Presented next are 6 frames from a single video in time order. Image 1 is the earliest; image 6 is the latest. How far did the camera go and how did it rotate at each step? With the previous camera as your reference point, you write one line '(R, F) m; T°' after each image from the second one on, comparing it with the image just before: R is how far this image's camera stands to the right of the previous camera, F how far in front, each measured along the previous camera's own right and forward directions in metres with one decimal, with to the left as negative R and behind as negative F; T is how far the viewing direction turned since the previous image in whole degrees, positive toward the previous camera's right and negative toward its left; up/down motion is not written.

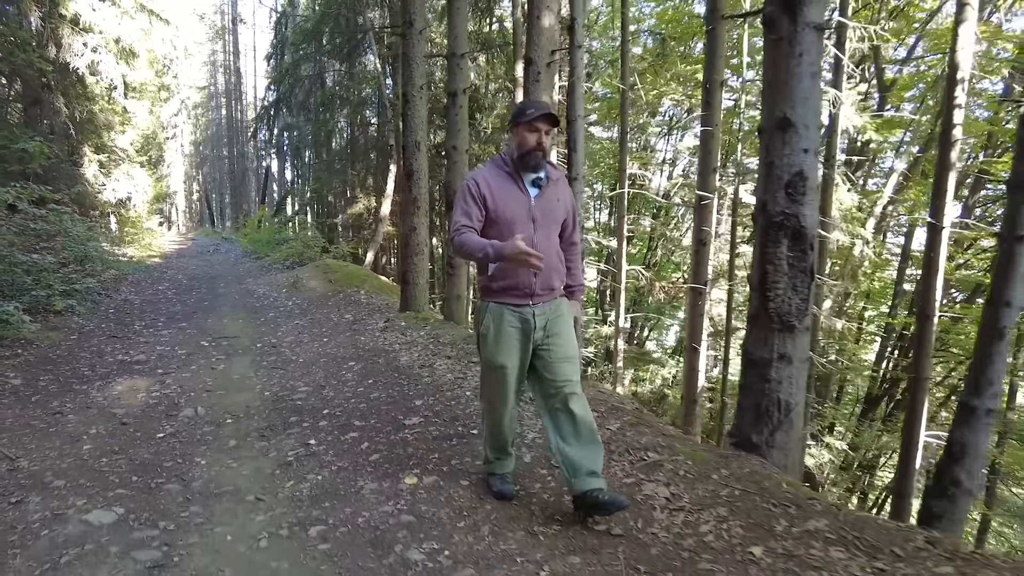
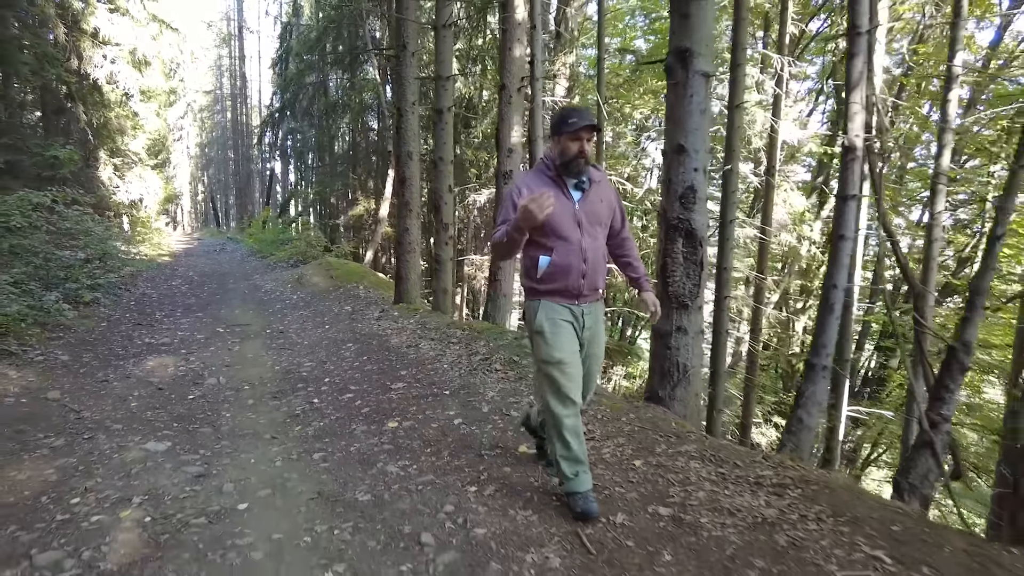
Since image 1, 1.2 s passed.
(+0.3, -1.0) m; 0°
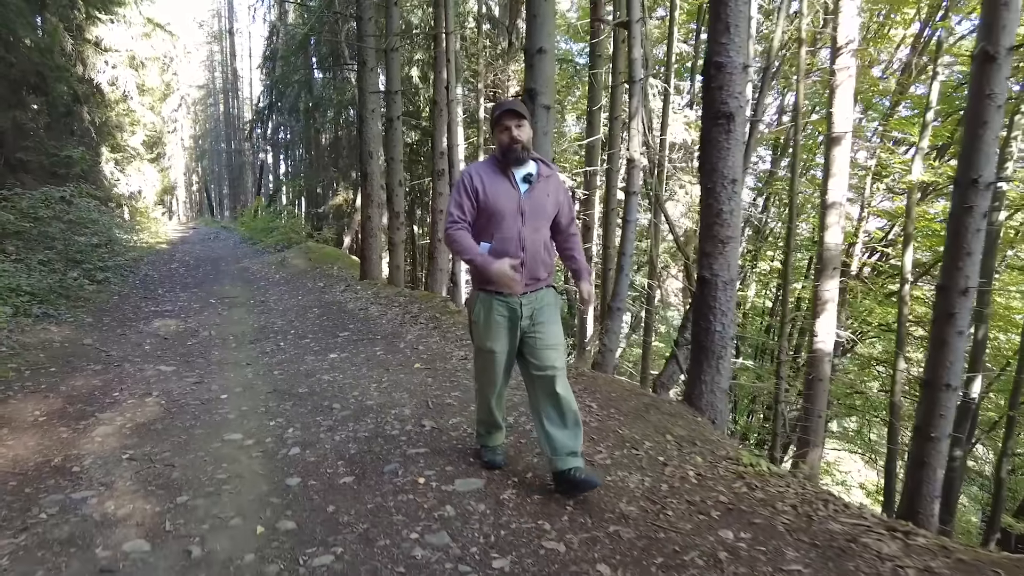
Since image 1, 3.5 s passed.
(+1.0, -1.9) m; 0°
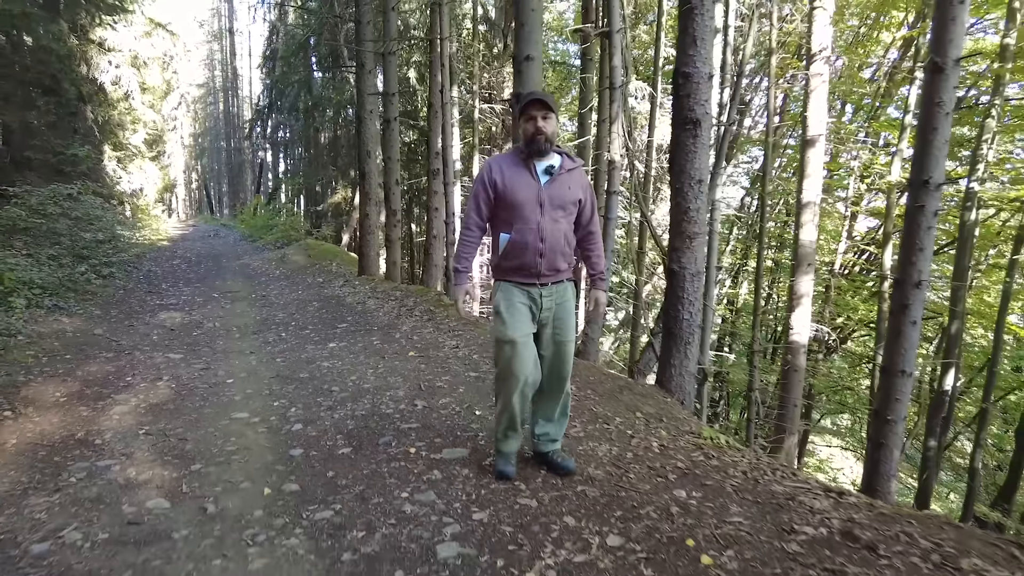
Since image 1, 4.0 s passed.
(+0.1, -0.4) m; 0°
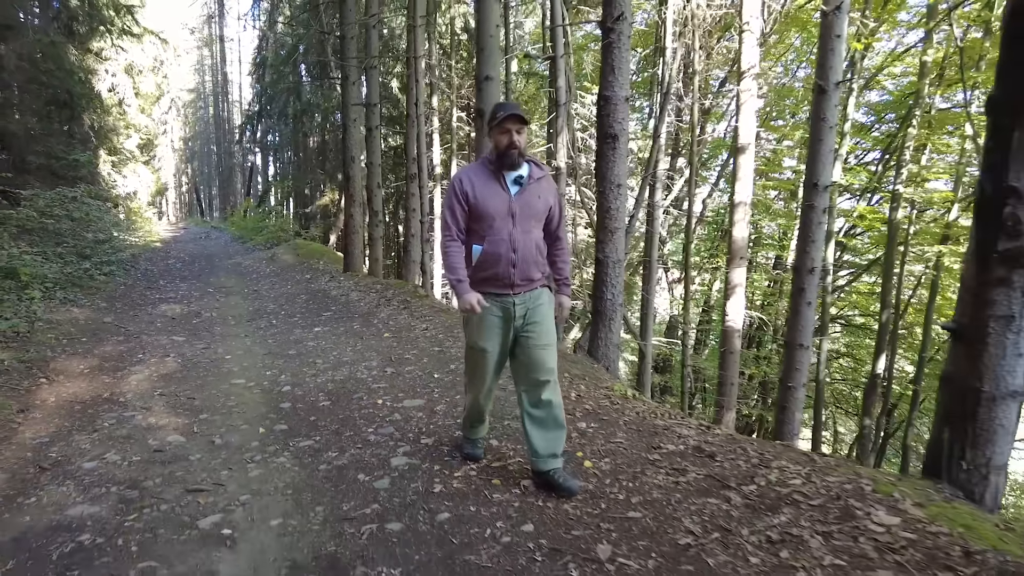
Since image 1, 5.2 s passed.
(+0.4, -1.0) m; +1°
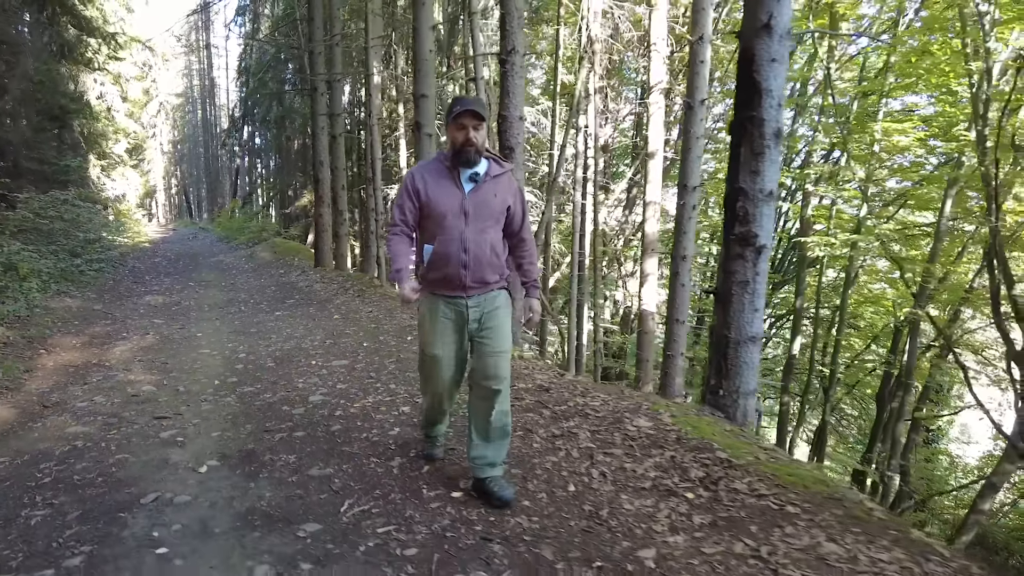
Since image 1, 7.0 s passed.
(+0.9, -1.3) m; +1°
